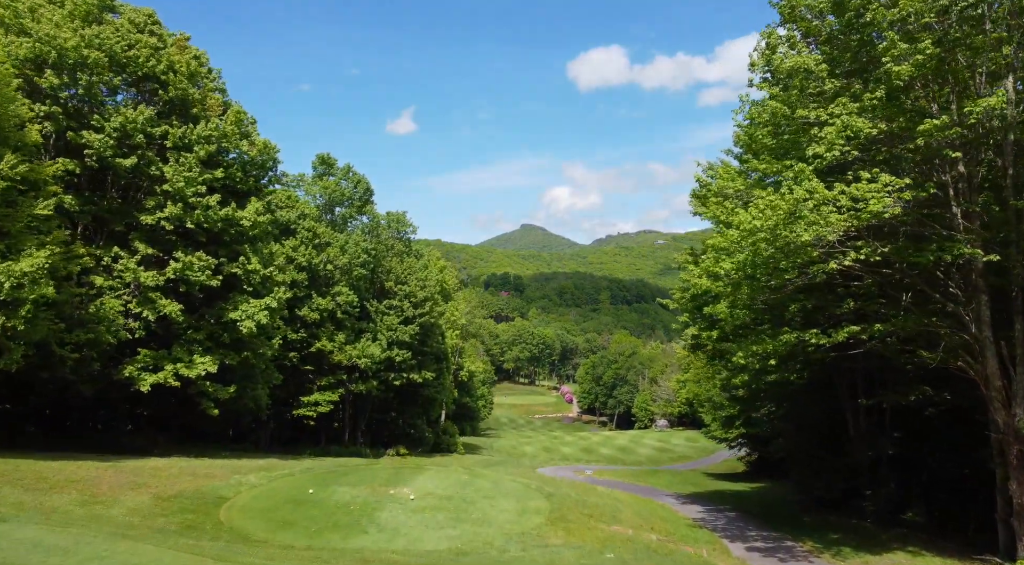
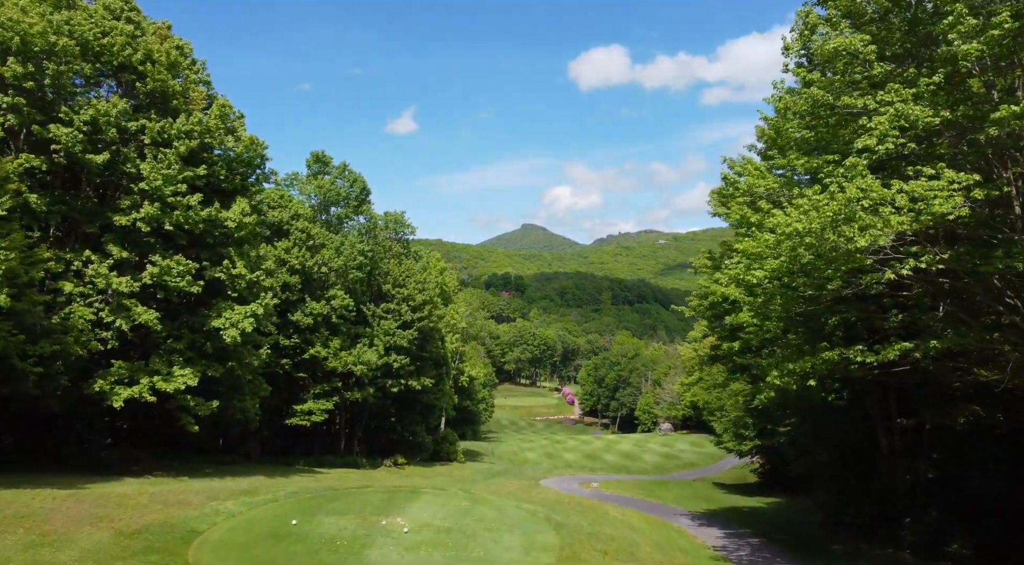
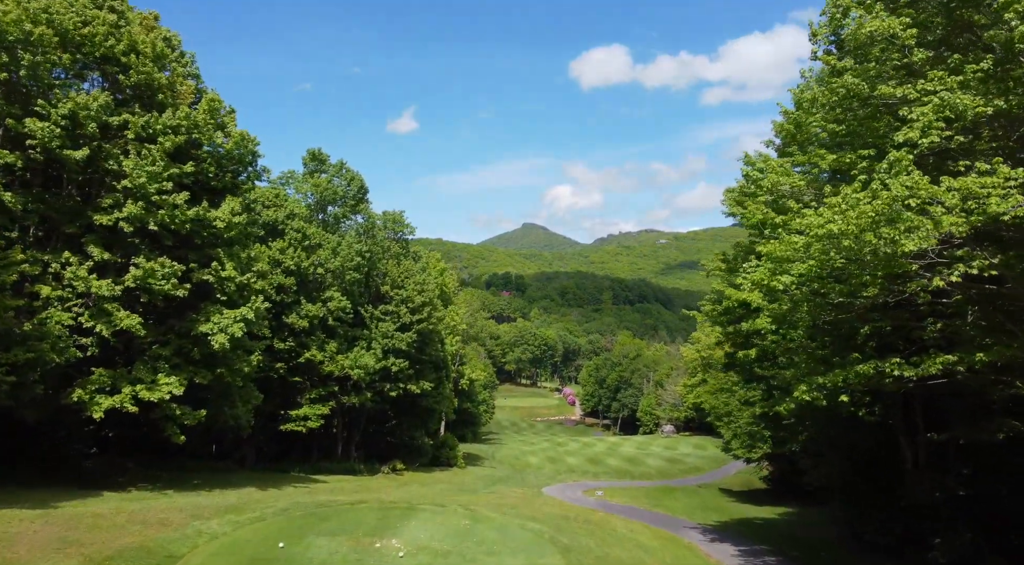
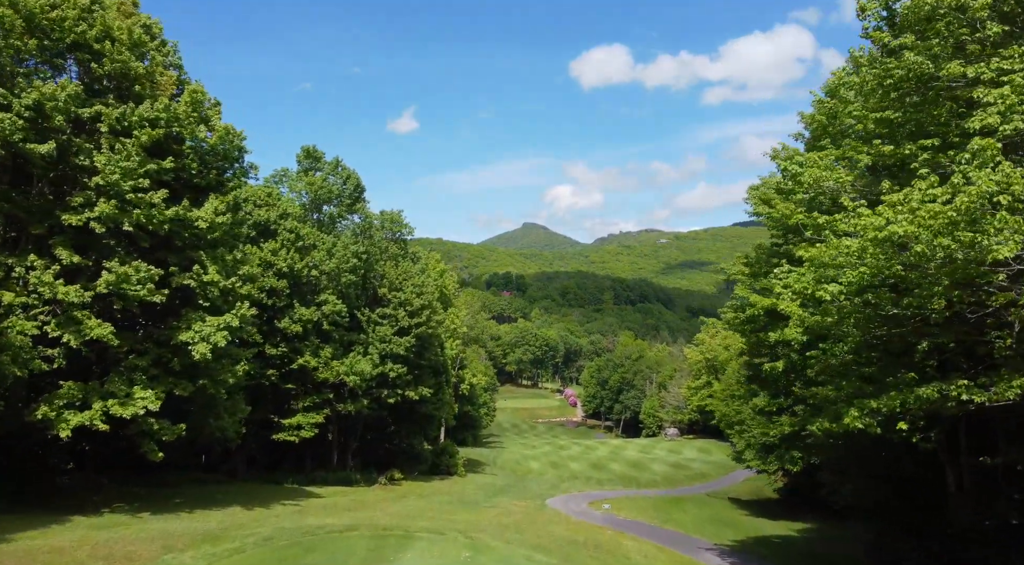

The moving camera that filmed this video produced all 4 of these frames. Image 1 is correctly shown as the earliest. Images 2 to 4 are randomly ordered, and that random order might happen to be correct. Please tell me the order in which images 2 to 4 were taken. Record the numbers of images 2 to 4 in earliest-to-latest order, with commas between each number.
2, 3, 4
